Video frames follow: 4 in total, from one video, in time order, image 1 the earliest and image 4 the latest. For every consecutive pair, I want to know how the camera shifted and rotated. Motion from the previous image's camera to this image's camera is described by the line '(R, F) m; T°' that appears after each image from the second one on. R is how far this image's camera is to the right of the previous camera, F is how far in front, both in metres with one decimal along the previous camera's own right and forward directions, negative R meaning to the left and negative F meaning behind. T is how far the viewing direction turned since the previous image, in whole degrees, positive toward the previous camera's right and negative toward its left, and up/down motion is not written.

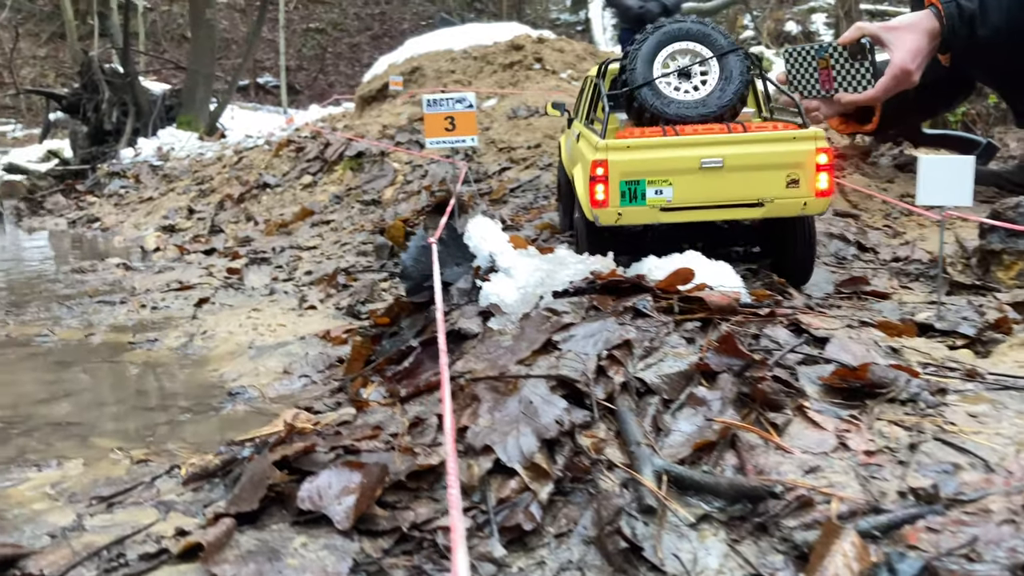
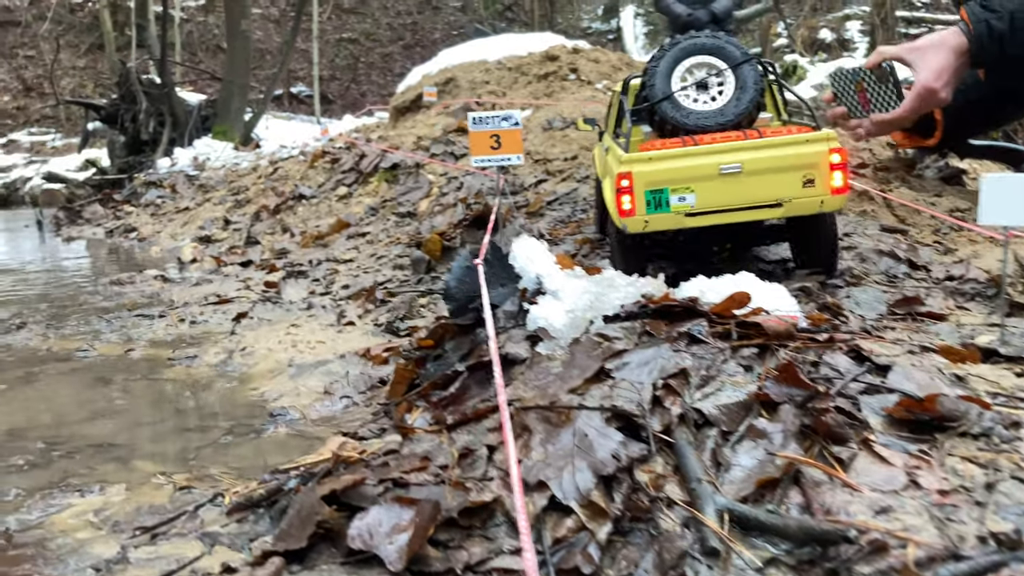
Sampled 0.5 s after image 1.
(-0.1, +0.1) m; -2°
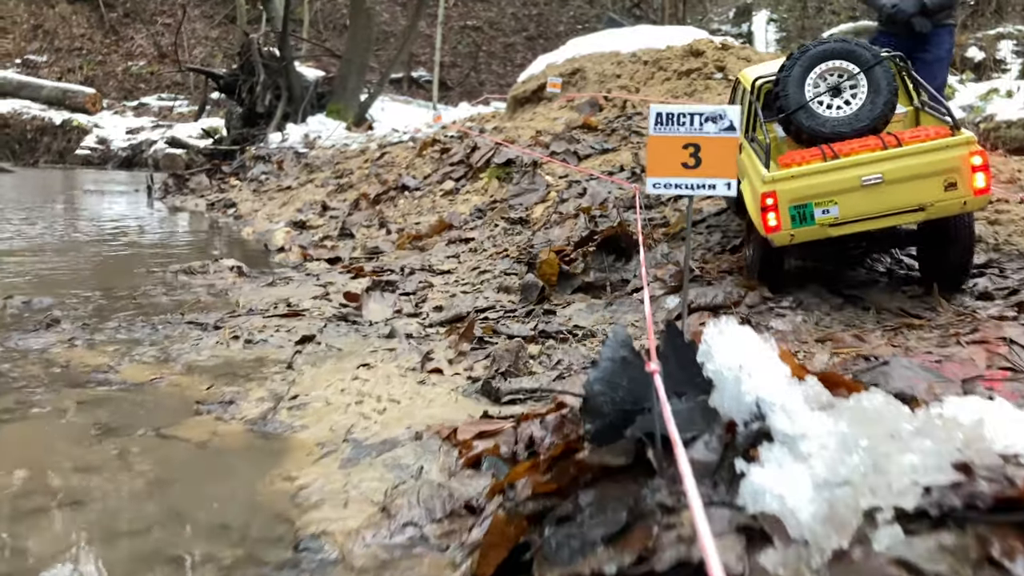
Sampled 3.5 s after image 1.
(-0.2, +1.5) m; -6°
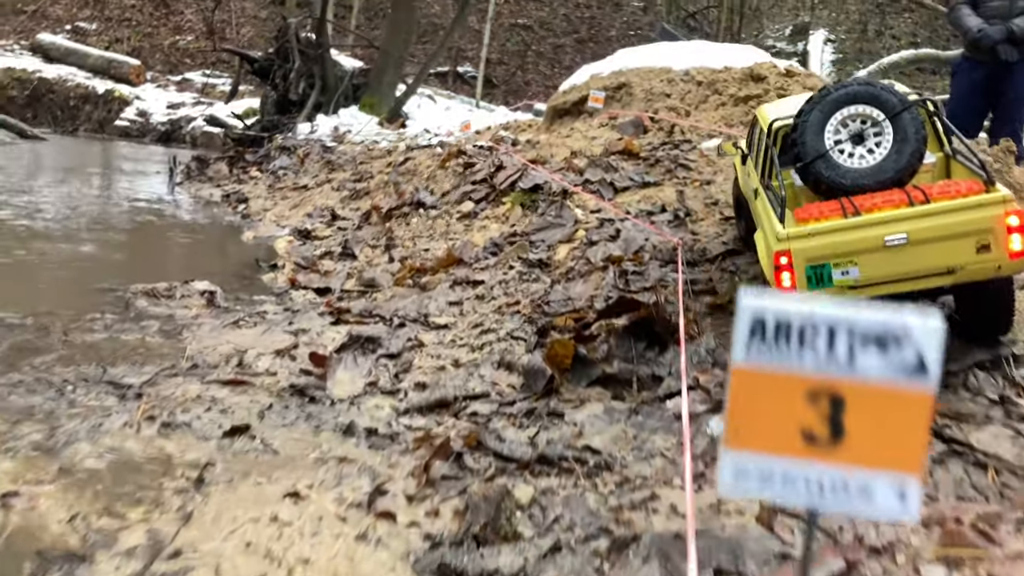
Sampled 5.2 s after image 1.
(+0.1, +1.3) m; -2°
